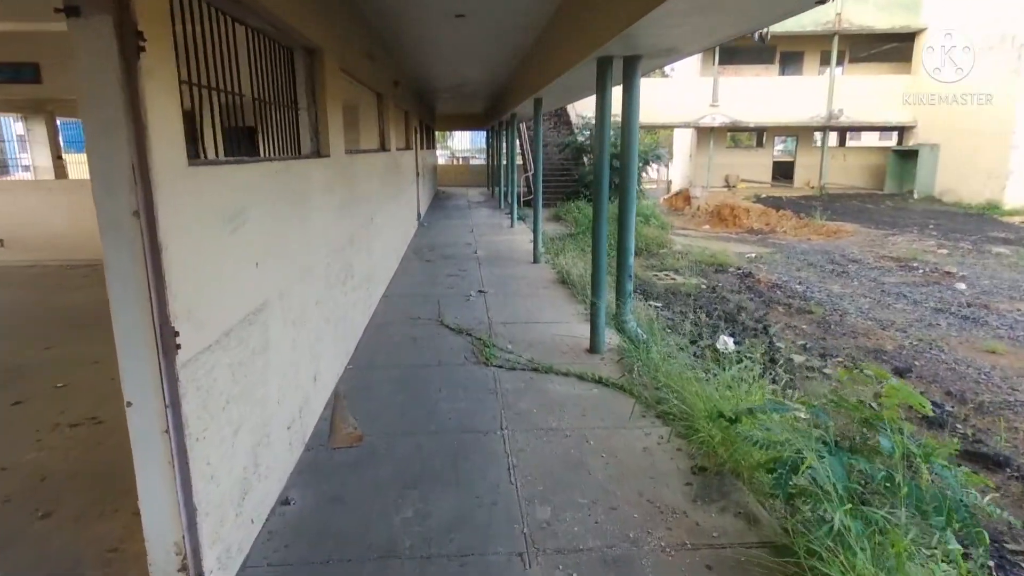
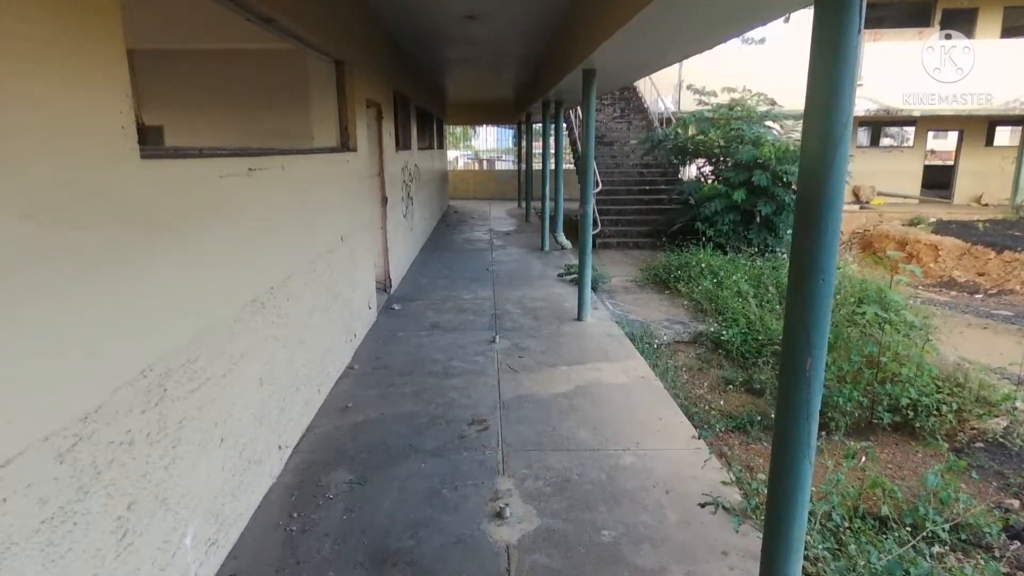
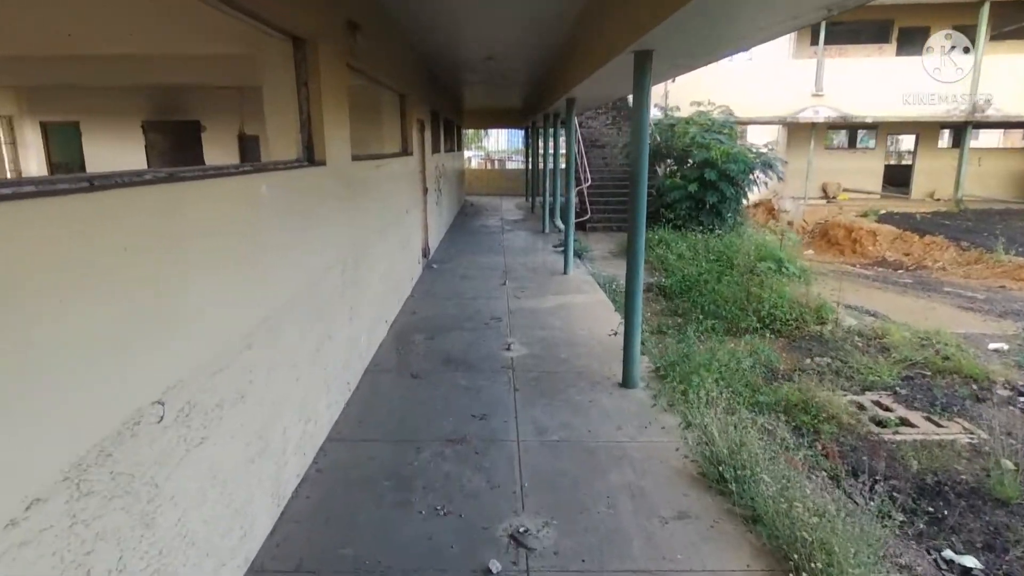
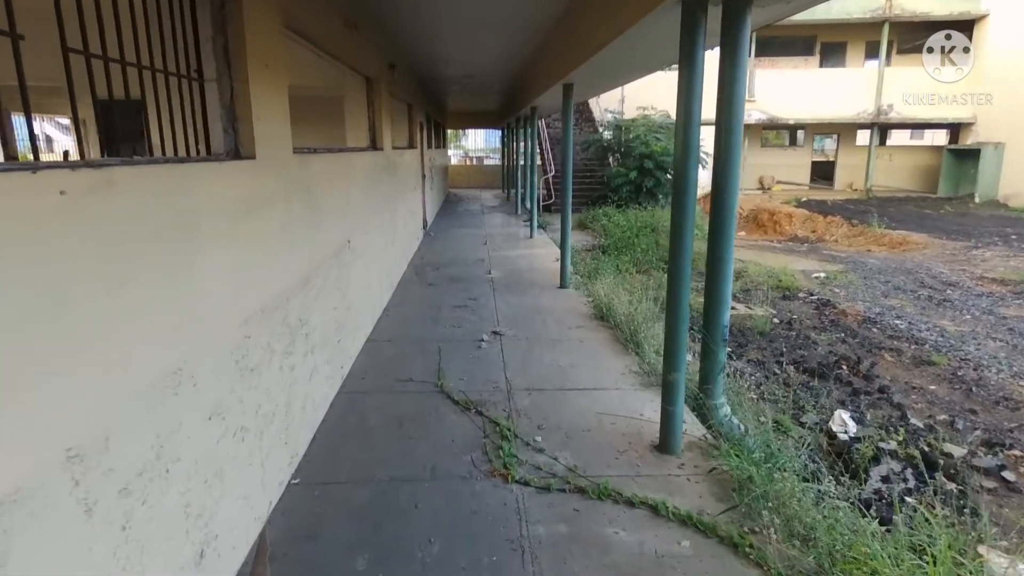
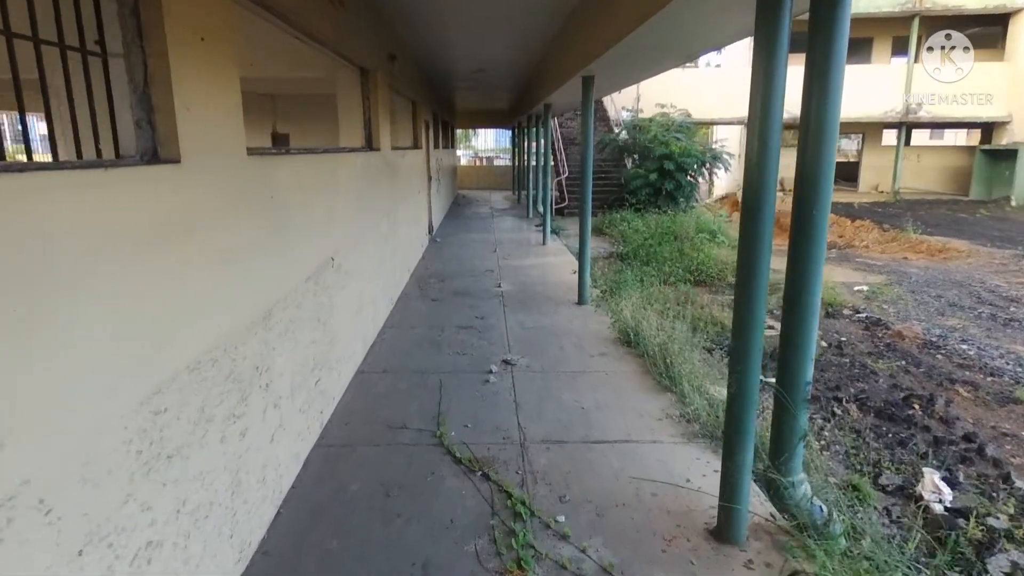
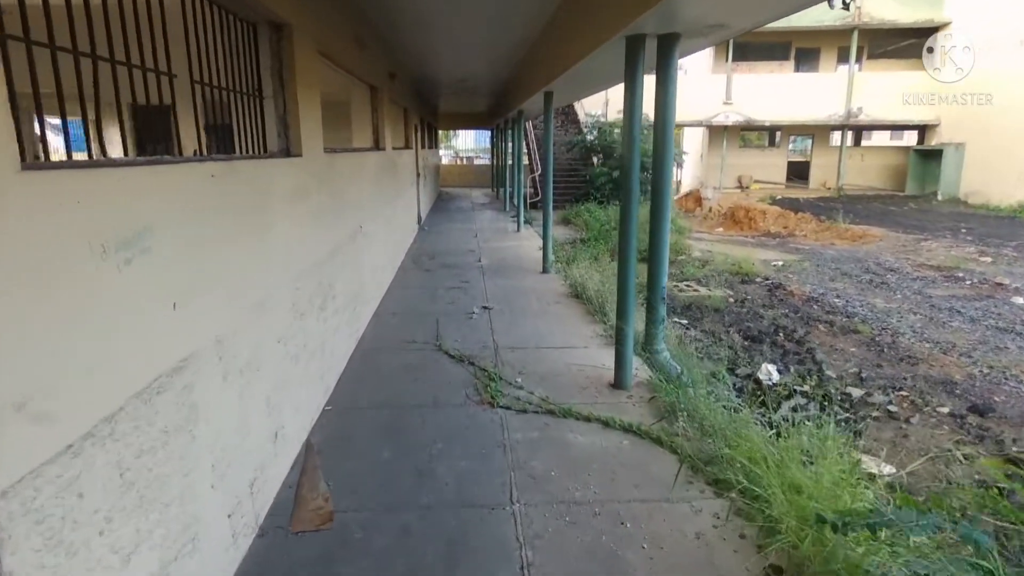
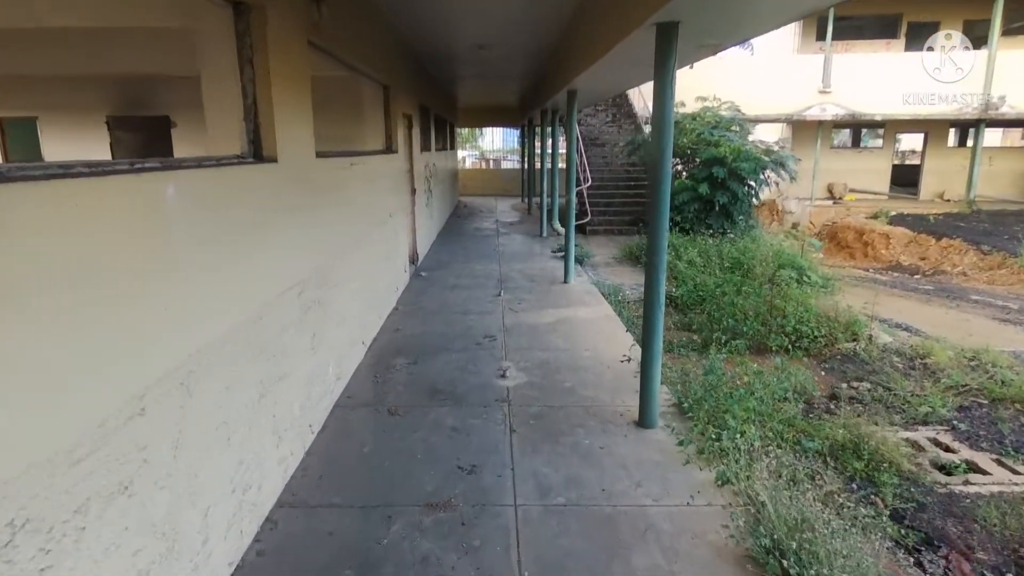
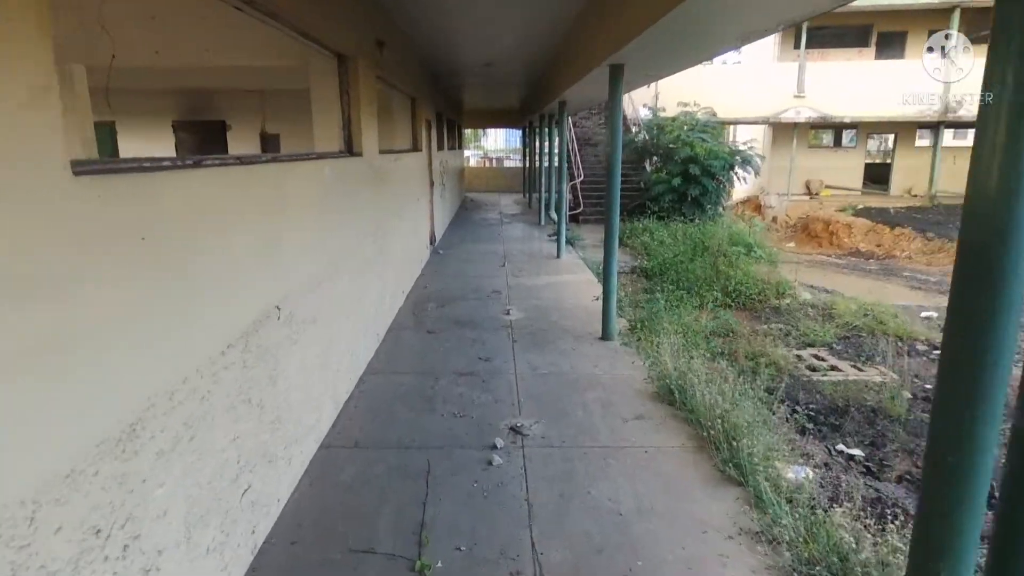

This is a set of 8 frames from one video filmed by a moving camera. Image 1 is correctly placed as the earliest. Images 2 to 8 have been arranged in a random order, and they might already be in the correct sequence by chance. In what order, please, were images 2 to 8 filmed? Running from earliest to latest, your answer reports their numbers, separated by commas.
6, 4, 5, 8, 3, 7, 2
